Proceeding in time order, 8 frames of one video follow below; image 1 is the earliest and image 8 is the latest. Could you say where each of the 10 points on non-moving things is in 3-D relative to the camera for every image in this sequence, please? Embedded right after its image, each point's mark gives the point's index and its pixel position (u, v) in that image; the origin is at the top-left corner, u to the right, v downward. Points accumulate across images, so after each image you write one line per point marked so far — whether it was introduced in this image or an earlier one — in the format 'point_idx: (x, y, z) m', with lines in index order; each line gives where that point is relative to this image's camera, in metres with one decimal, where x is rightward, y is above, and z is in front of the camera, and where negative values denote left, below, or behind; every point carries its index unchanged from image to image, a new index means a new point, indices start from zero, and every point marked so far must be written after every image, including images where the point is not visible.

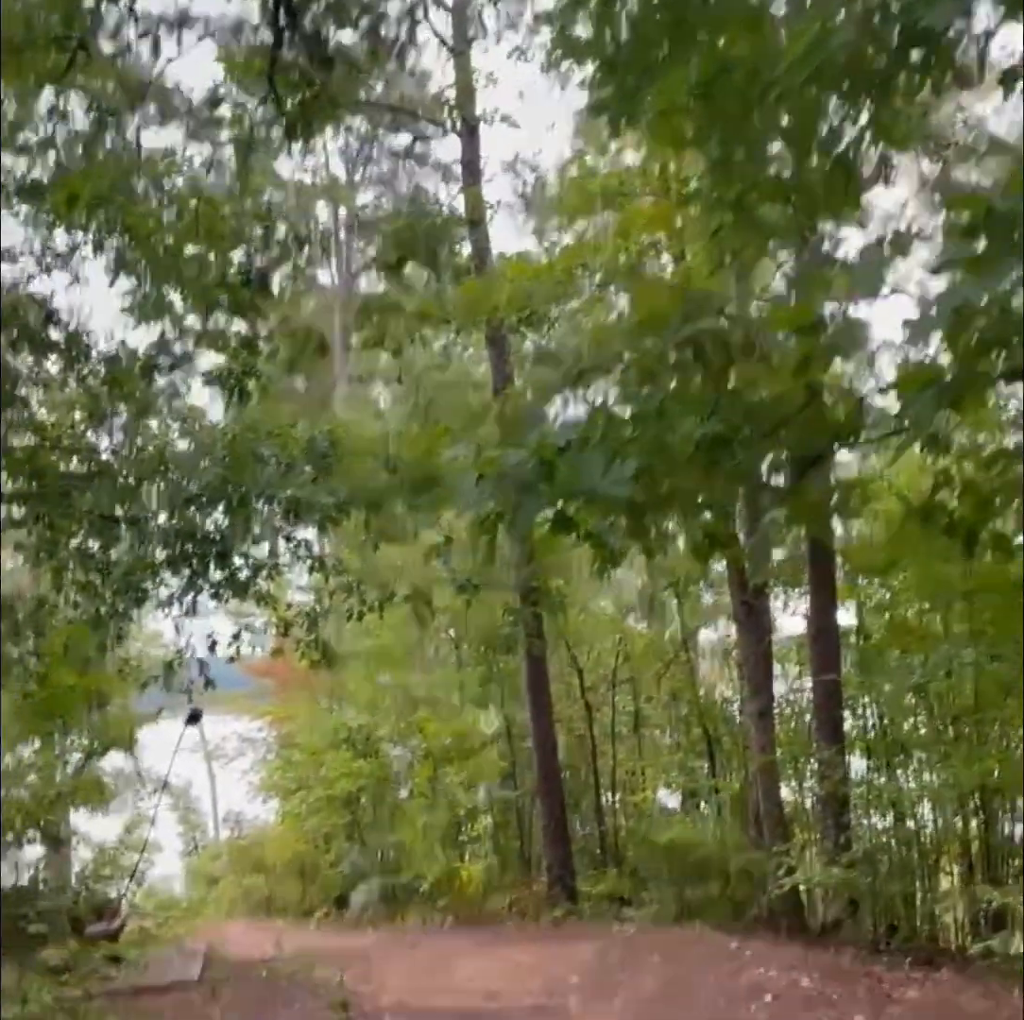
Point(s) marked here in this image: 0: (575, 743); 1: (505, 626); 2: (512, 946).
0: (+0.7, -2.5, +12.3) m
1: (0.0, -1.1, +11.0) m
2: (0.0, -2.9, +7.6) m
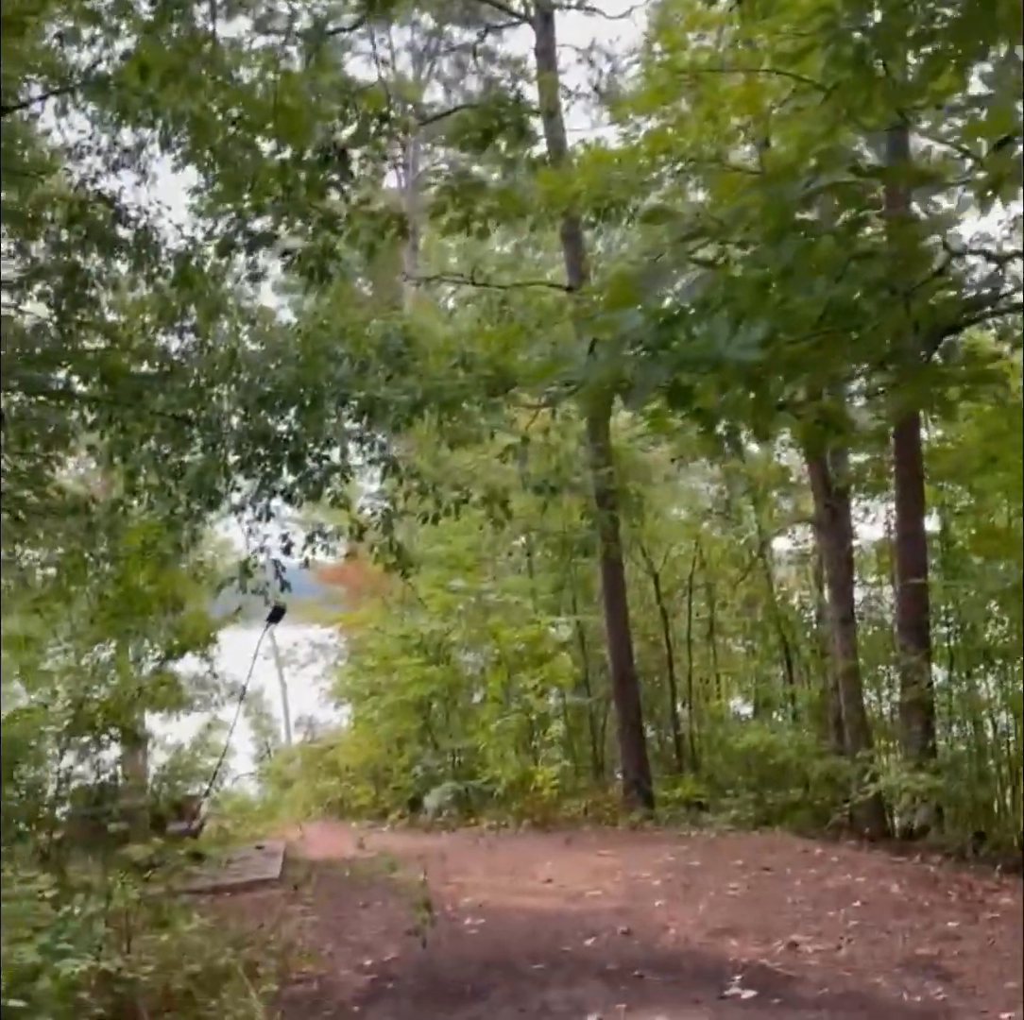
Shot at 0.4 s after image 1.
0: (+1.5, -1.4, +12.1) m
1: (+0.7, -0.2, +10.8) m
2: (+0.5, -2.2, +7.5) m
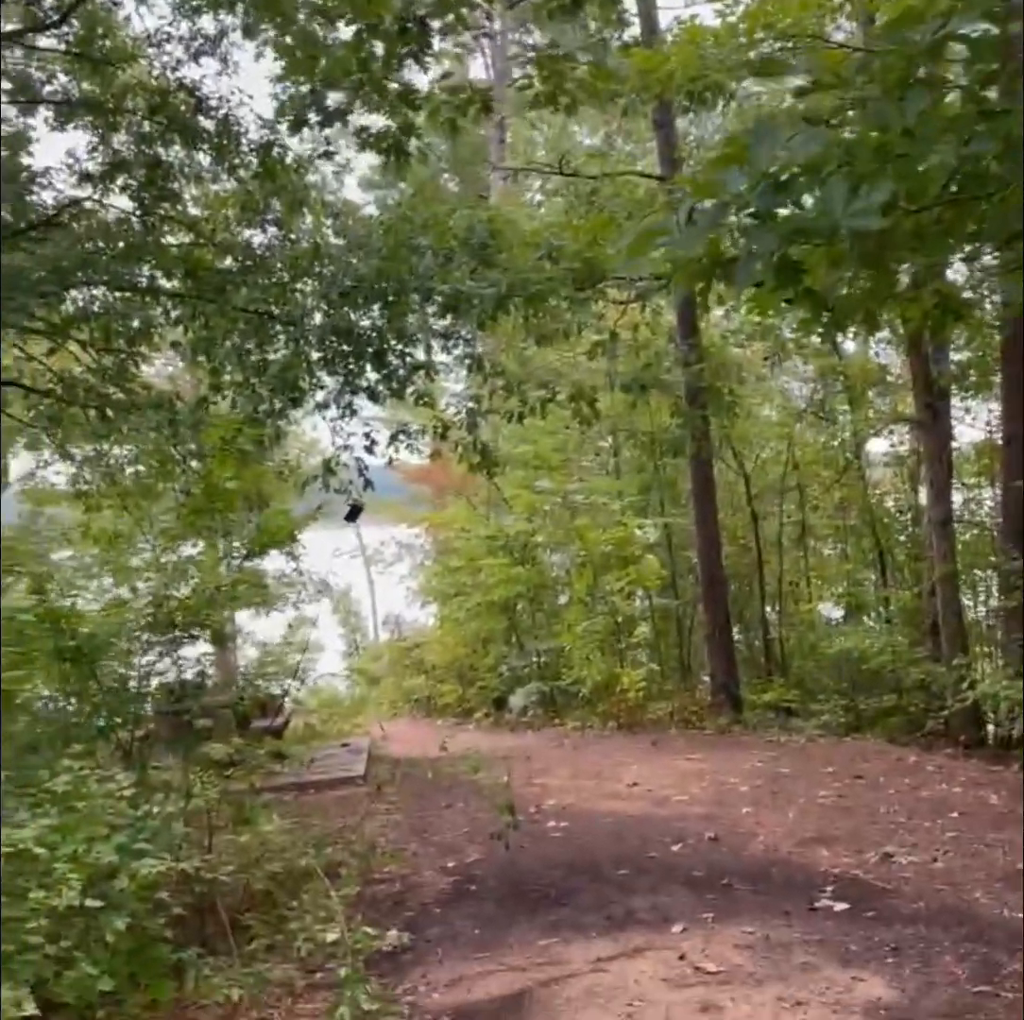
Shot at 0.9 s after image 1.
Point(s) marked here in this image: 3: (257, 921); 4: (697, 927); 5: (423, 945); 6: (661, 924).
0: (+2.4, -0.4, +11.8) m
1: (+1.5, +0.7, +10.5) m
2: (+1.1, -1.6, +7.4) m
3: (-0.9, -1.5, +4.1) m
4: (+0.7, -1.6, +4.3) m
5: (-0.3, -1.6, +4.2) m
6: (+0.6, -1.6, +4.3) m
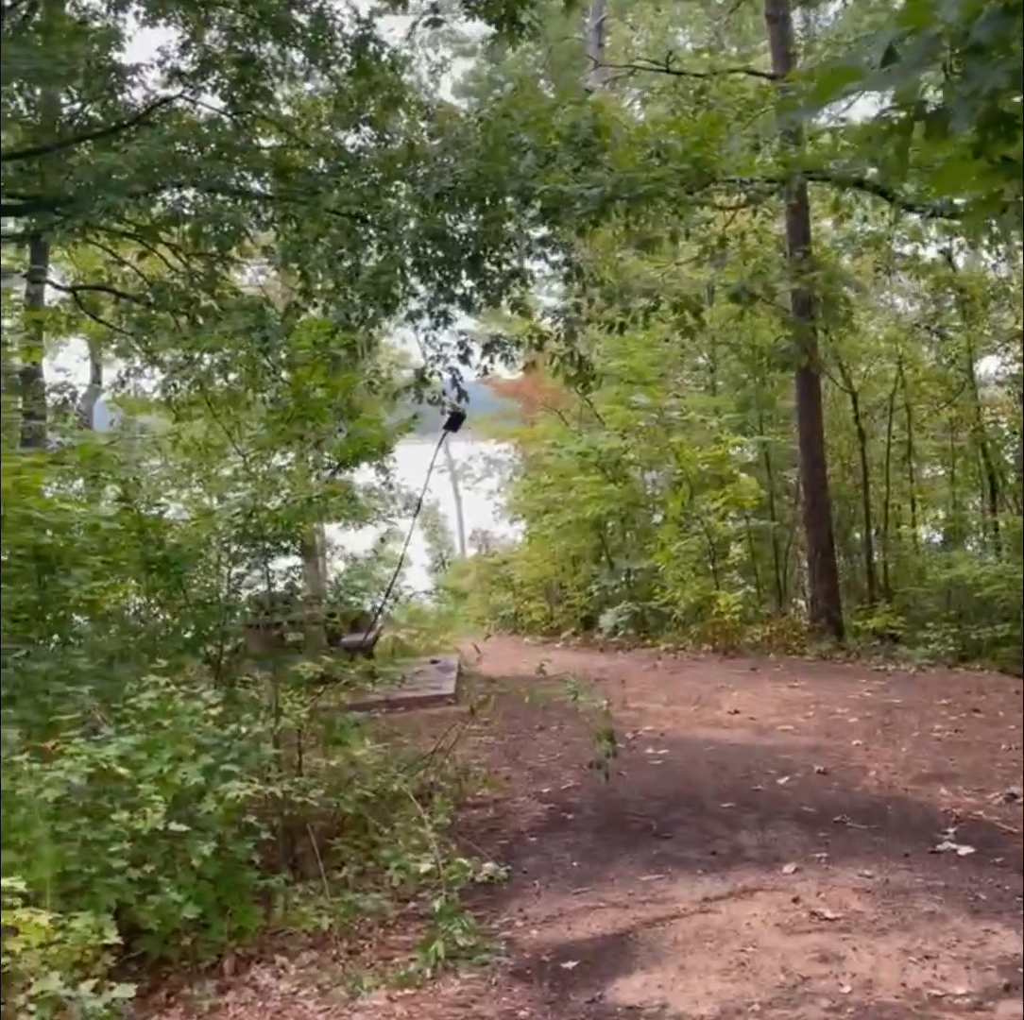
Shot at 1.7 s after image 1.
0: (+3.3, +0.4, +11.3) m
1: (+2.4, +1.4, +10.0) m
2: (+1.6, -1.1, +7.1) m
3: (-0.6, -1.1, +3.9) m
4: (+1.0, -1.2, +4.0) m
5: (0.0, -1.3, +4.0) m
6: (+0.9, -1.3, +4.1) m
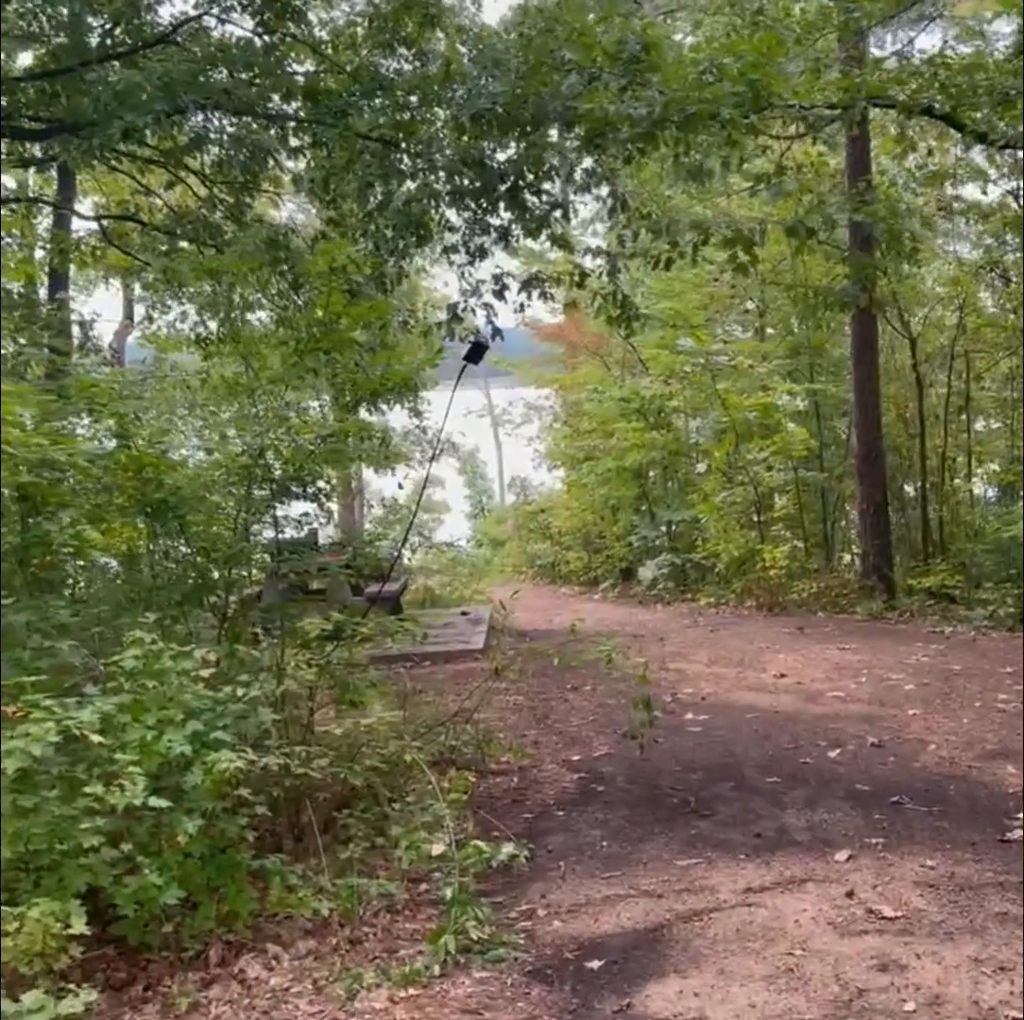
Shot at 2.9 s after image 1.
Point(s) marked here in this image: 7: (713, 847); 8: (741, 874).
0: (+3.7, +0.9, +10.8) m
1: (+2.7, +1.8, +9.4) m
2: (+1.8, -0.8, +6.7) m
3: (-0.5, -1.0, +3.6) m
4: (+1.1, -1.1, +3.6) m
5: (+0.1, -1.1, +3.6) m
6: (+1.0, -1.1, +3.7) m
7: (+0.7, -1.1, +3.7) m
8: (+0.7, -1.1, +3.5) m
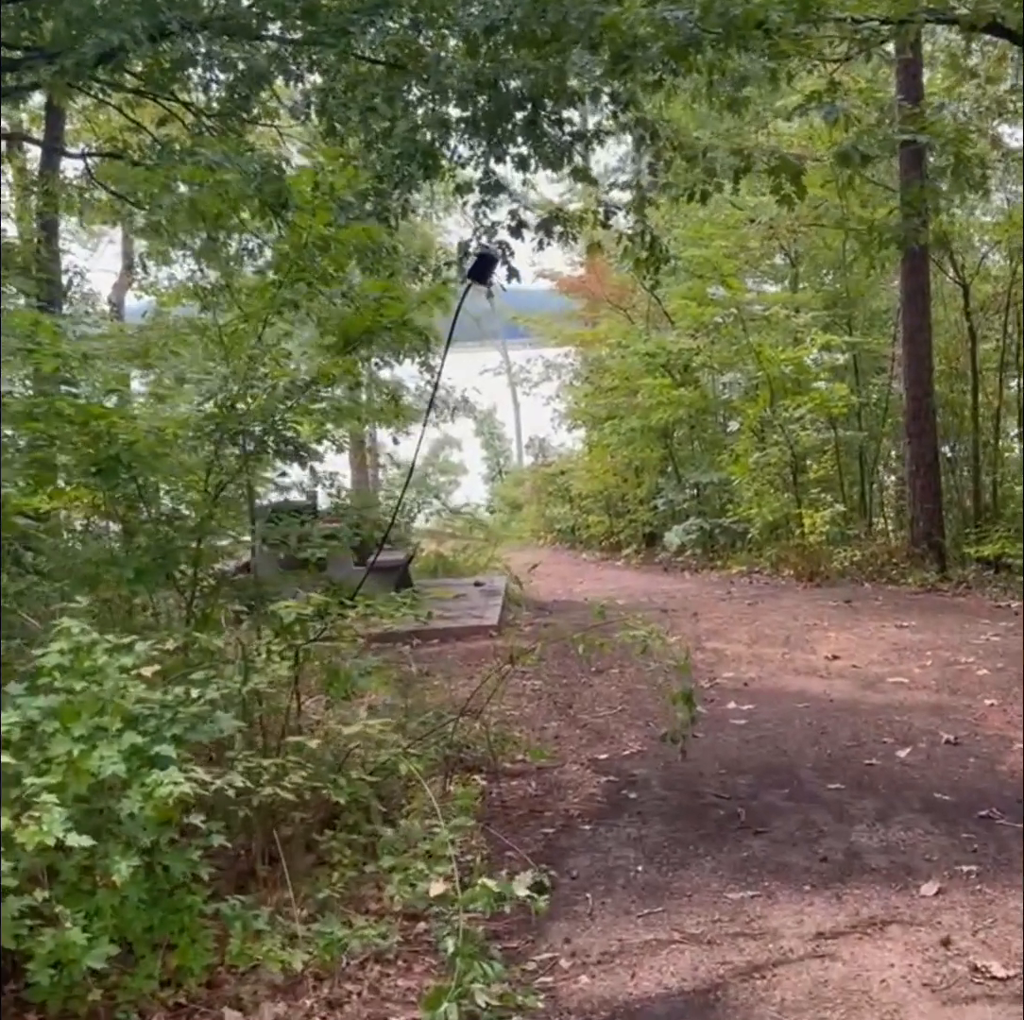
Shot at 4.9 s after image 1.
0: (+3.8, +1.2, +10.0) m
1: (+2.8, +2.1, +8.7) m
2: (+1.9, -0.6, +6.0) m
3: (-0.4, -0.9, +3.0) m
4: (+1.2, -1.0, +3.0) m
5: (+0.1, -1.0, +3.0) m
6: (+1.0, -1.0, +3.1) m
7: (+0.7, -1.0, +3.1) m
8: (+0.7, -1.0, +2.9) m
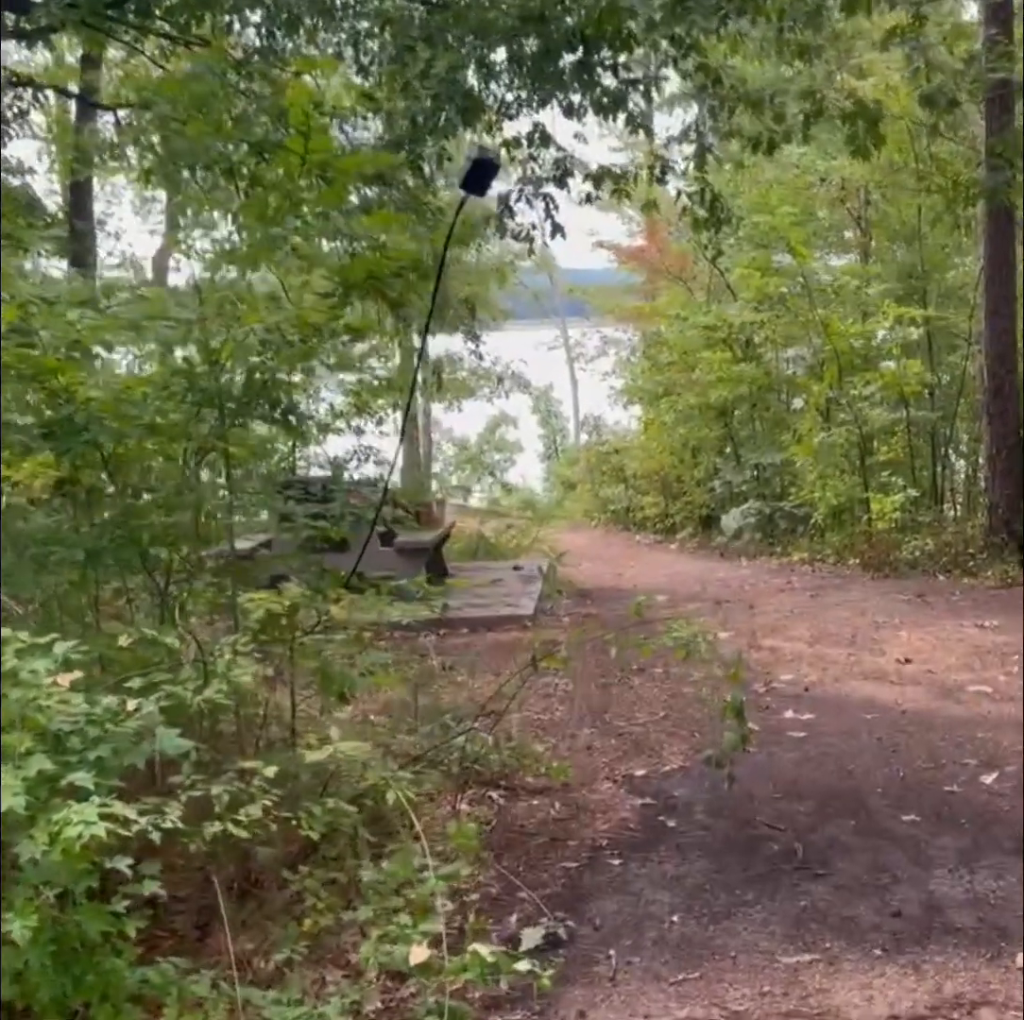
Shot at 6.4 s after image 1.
0: (+4.2, +1.3, +9.3) m
1: (+3.2, +2.2, +8.0) m
2: (+2.1, -0.5, +5.4) m
3: (-0.4, -0.8, +2.5) m
4: (+1.2, -1.0, +2.4) m
5: (+0.2, -1.0, +2.5) m
6: (+1.1, -1.0, +2.5) m
7: (+0.7, -1.0, +2.6) m
8: (+0.8, -1.0, +2.4) m
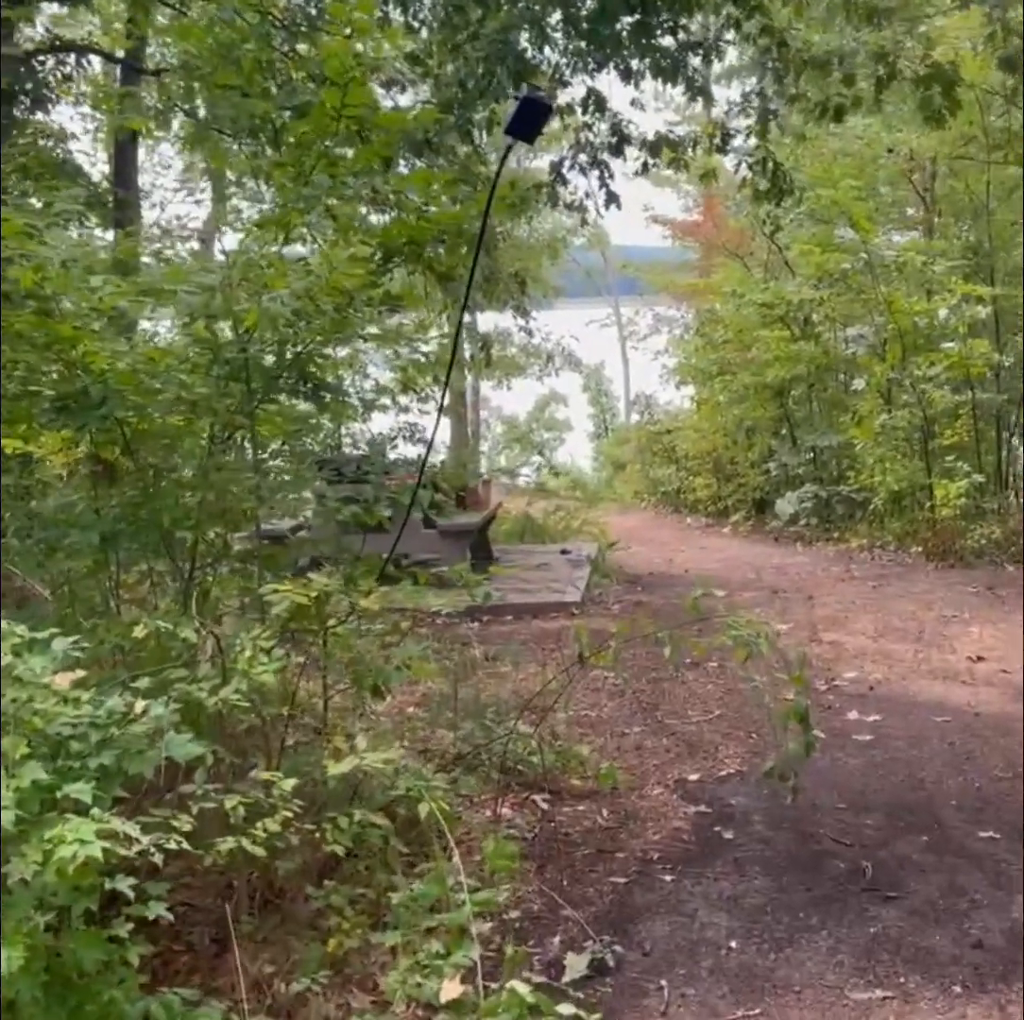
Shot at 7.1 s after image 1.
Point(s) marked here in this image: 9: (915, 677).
0: (+4.6, +1.4, +8.9) m
1: (+3.5, +2.3, +7.6) m
2: (+2.3, -0.5, +5.1) m
3: (-0.3, -0.8, +2.3) m
4: (+1.3, -1.0, +2.2) m
5: (+0.2, -0.9, +2.3) m
6: (+1.1, -0.9, +2.3) m
7: (+0.8, -0.9, +2.4) m
8: (+0.8, -1.0, +2.1) m
9: (+1.5, -0.6, +4.3) m
